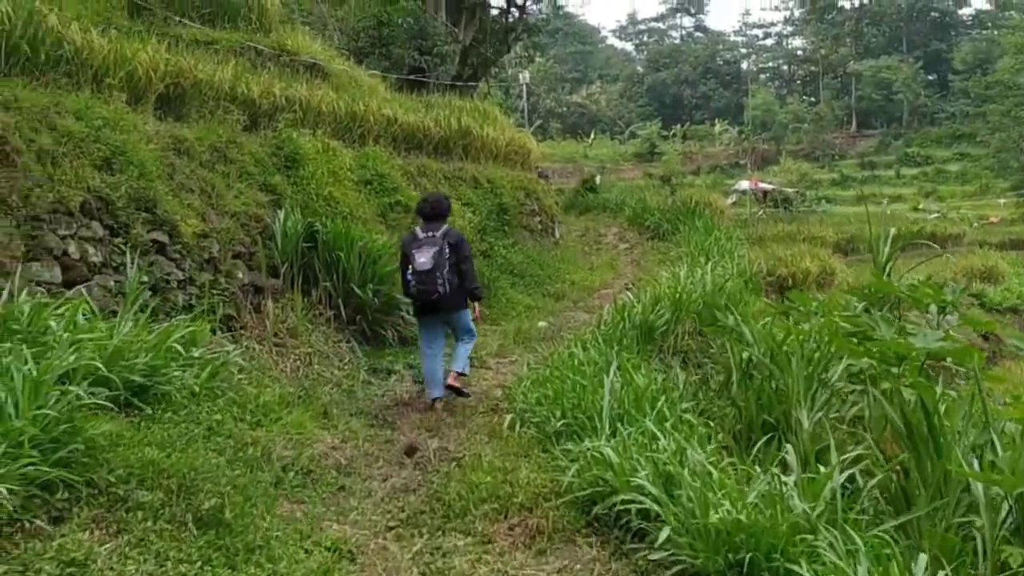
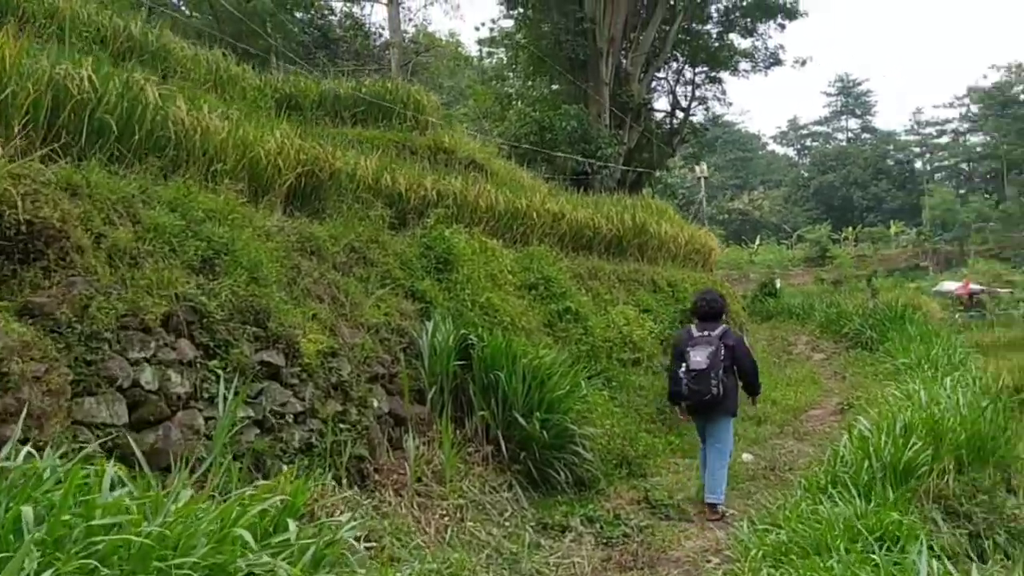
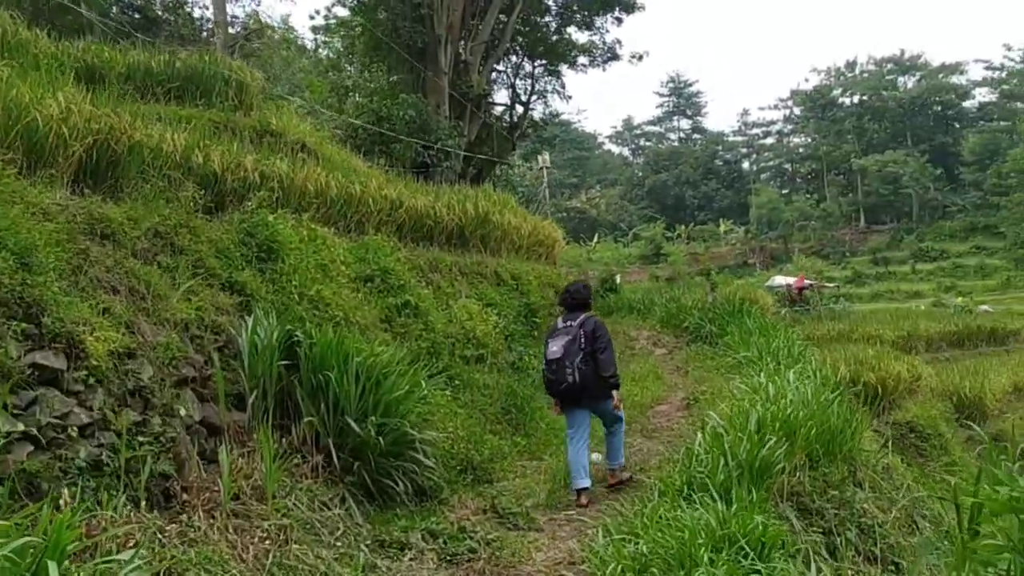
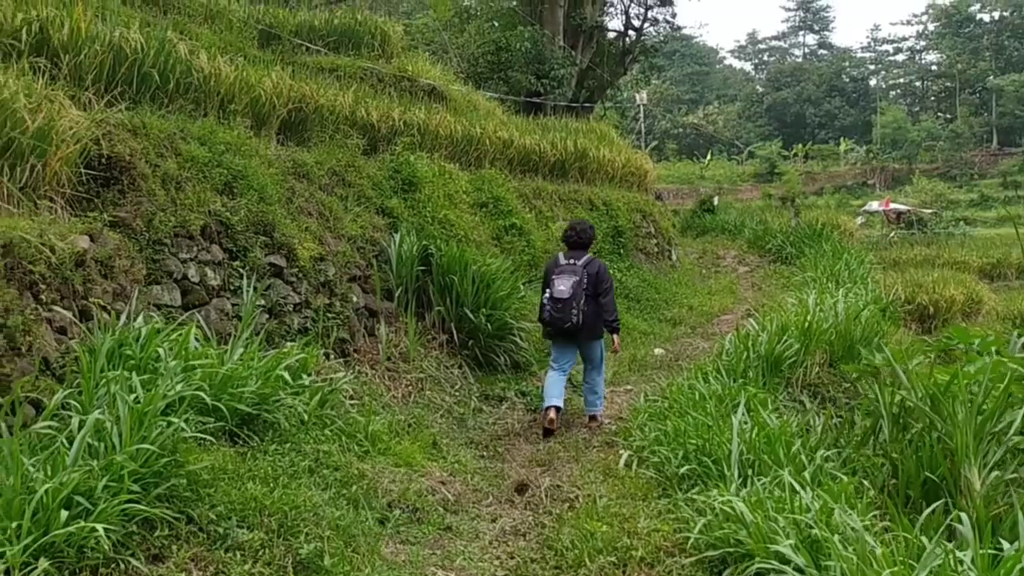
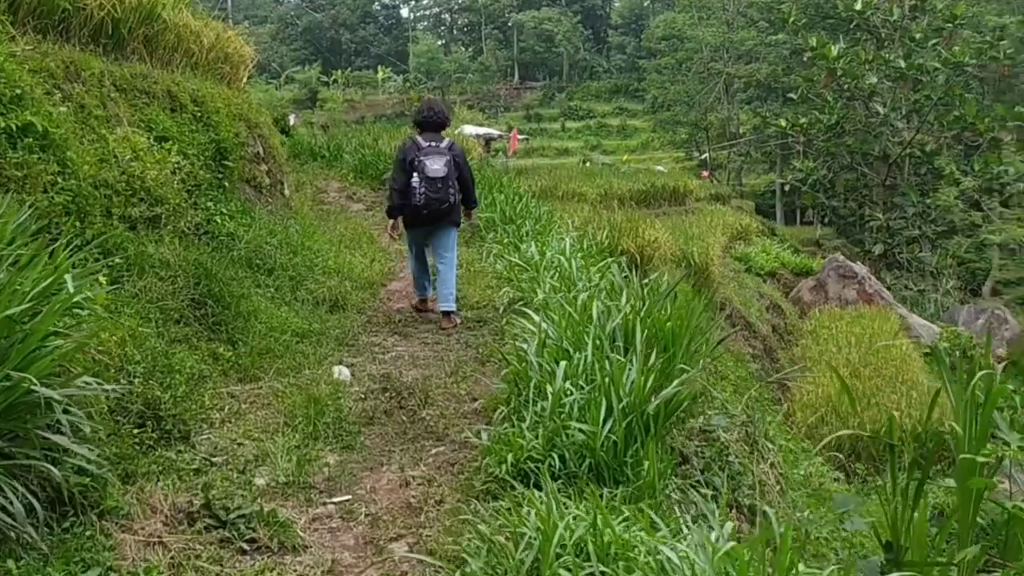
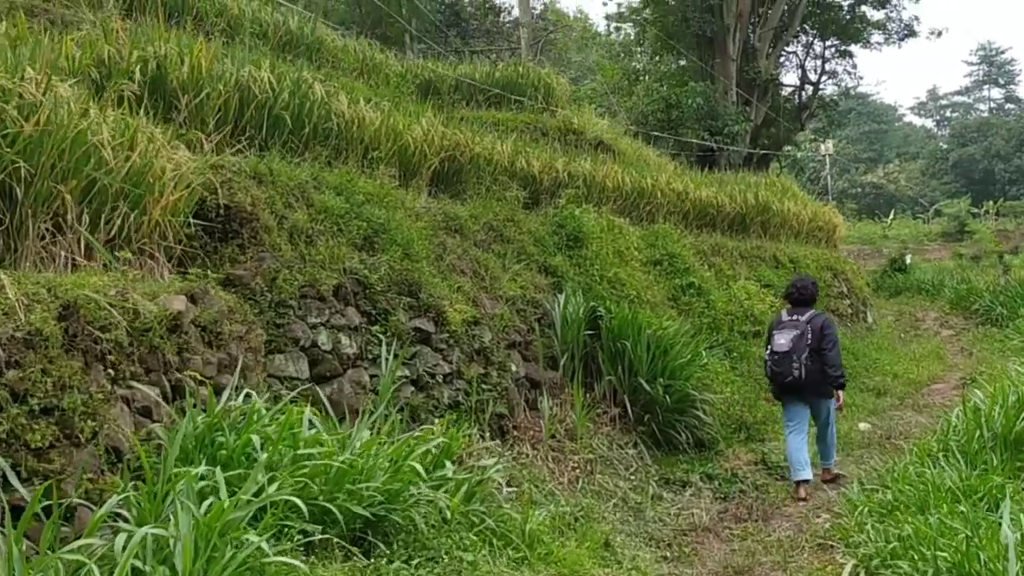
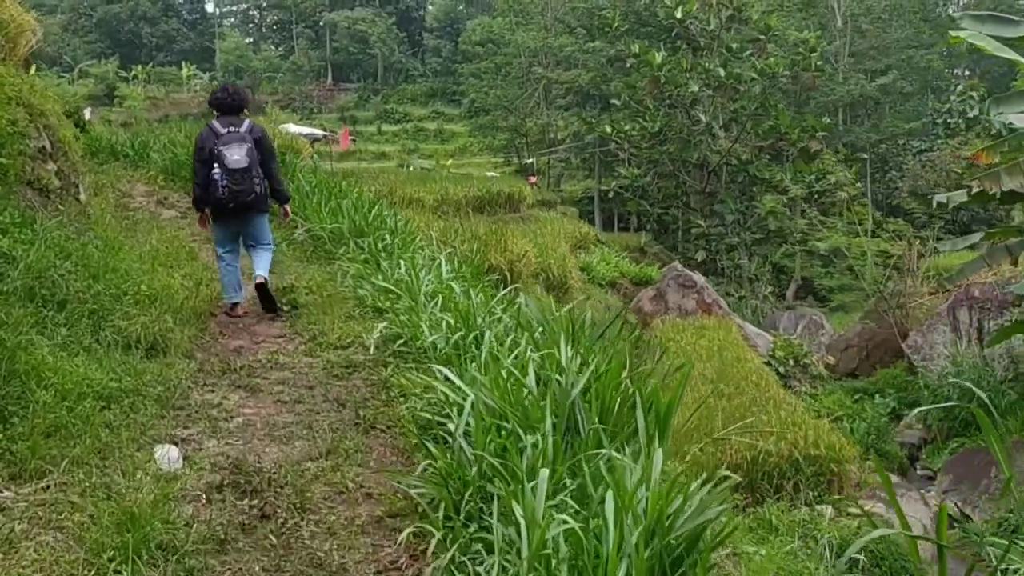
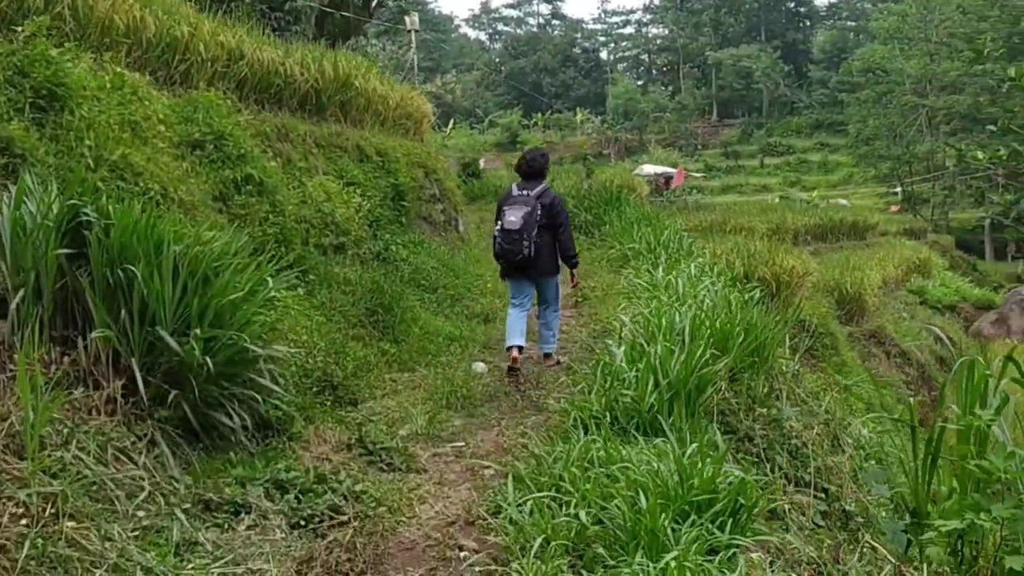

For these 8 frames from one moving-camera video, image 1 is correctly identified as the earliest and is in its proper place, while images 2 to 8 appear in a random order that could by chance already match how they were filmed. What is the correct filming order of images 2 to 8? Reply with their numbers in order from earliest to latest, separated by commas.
4, 6, 2, 3, 8, 5, 7
